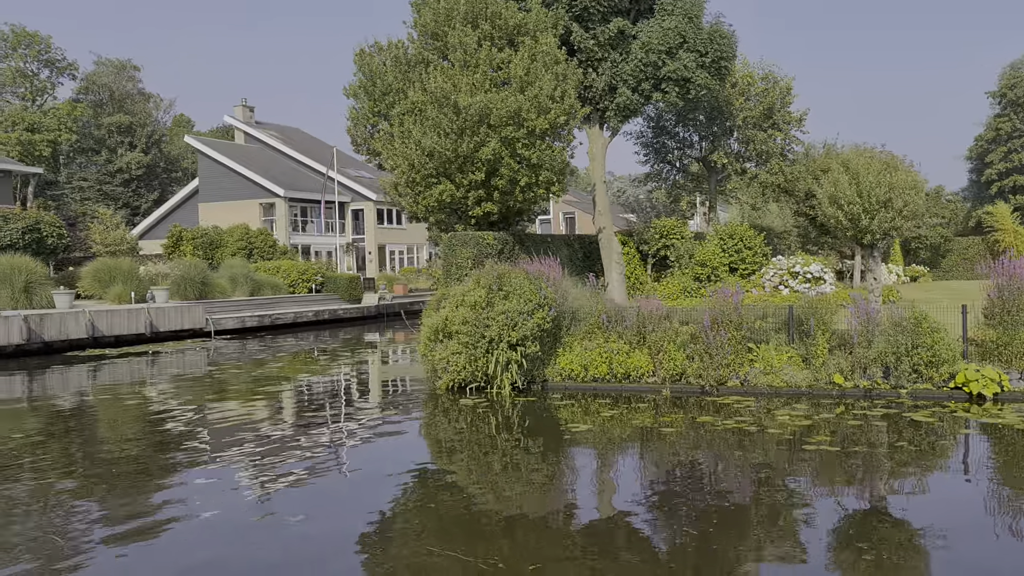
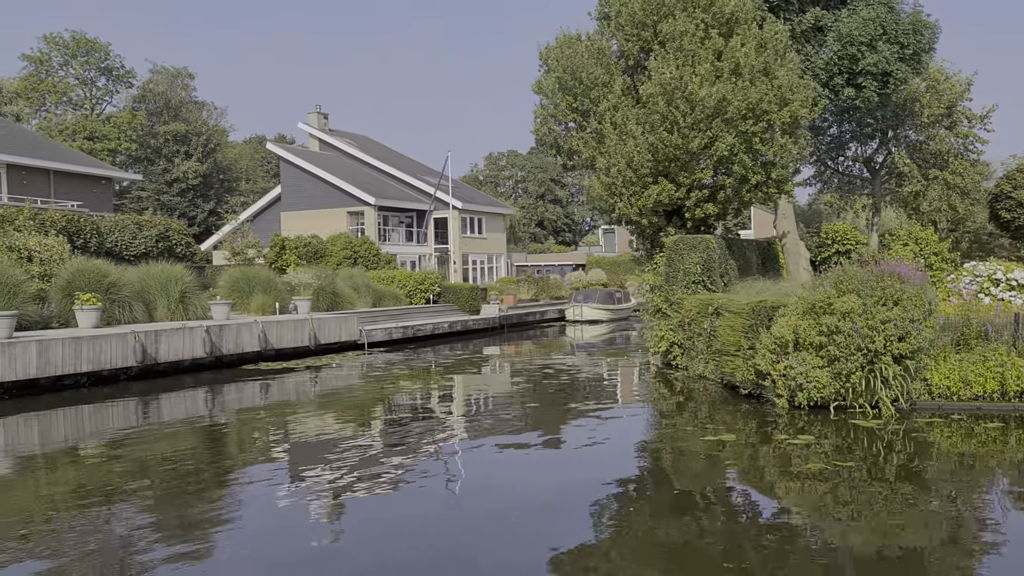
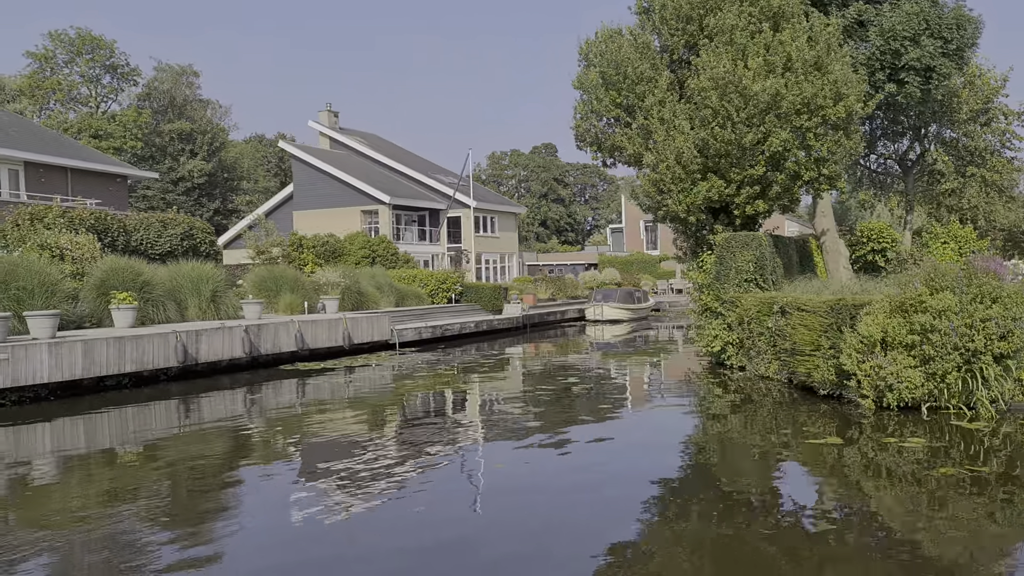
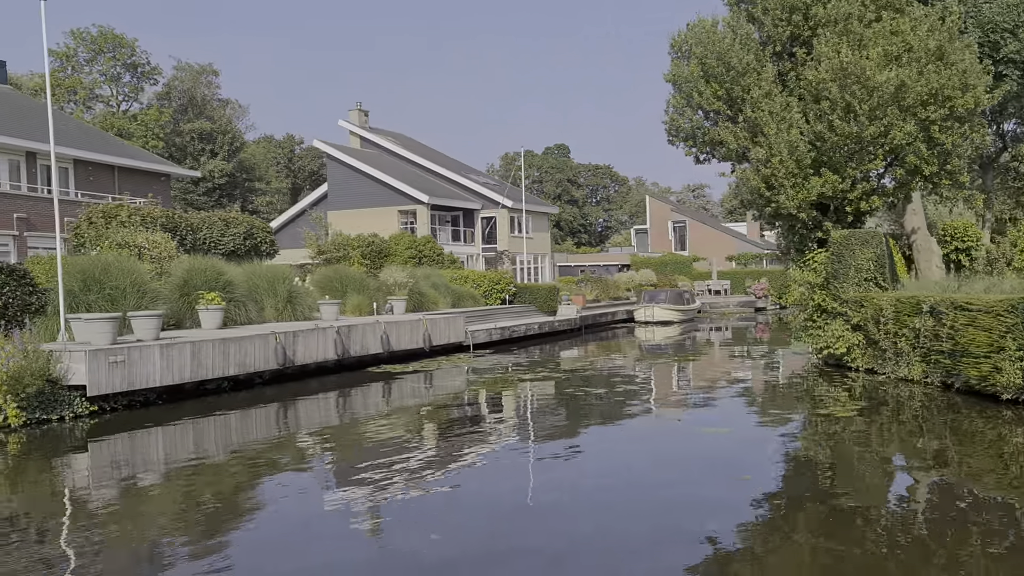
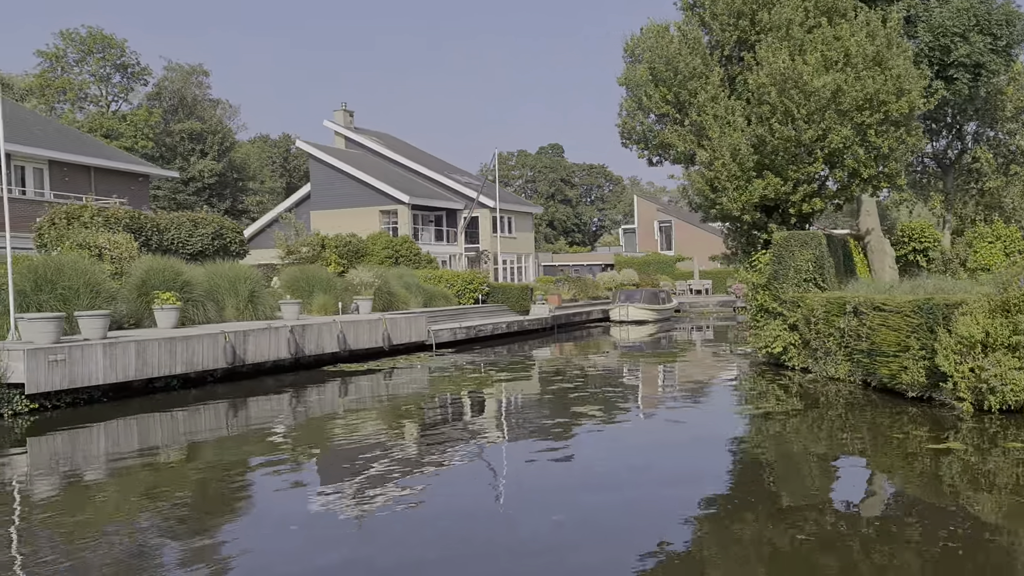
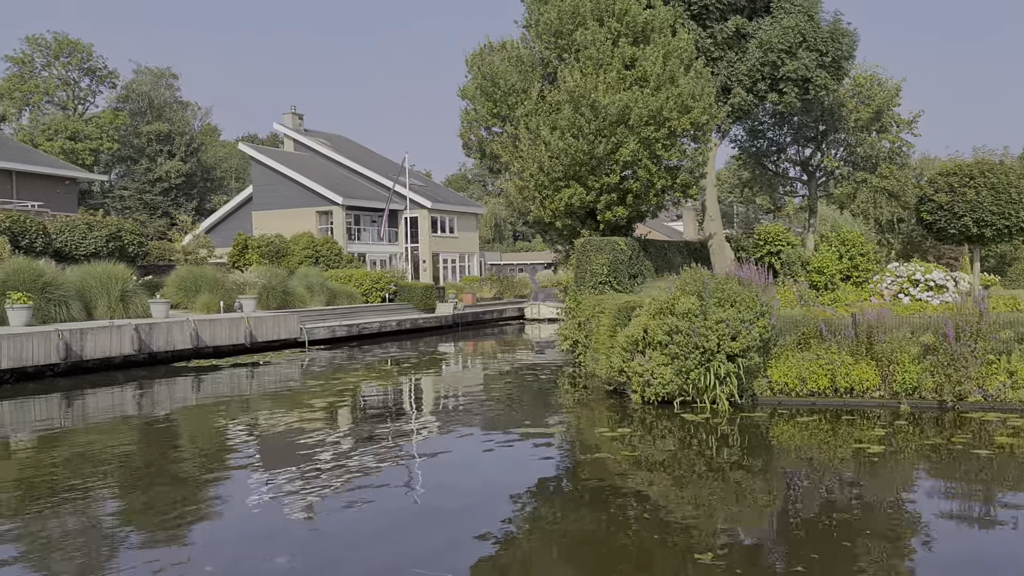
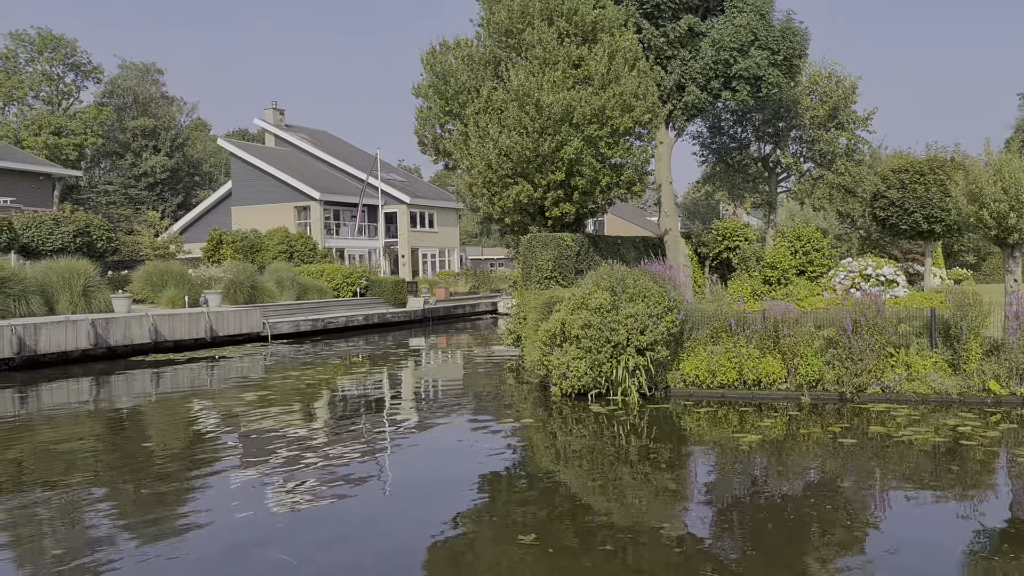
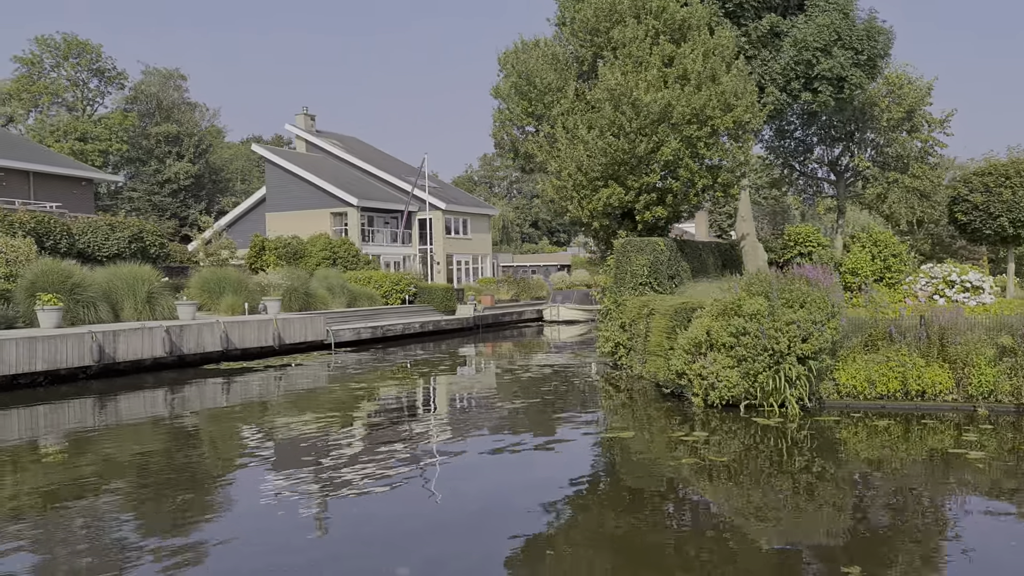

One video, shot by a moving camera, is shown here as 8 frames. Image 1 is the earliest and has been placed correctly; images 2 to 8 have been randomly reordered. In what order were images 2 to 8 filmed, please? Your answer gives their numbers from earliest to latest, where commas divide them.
7, 6, 8, 2, 3, 5, 4
